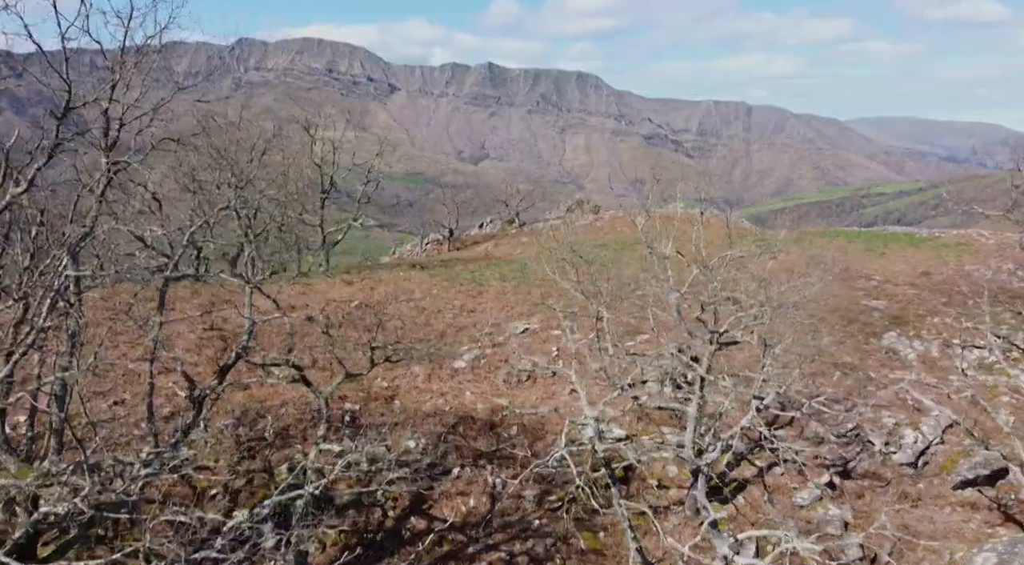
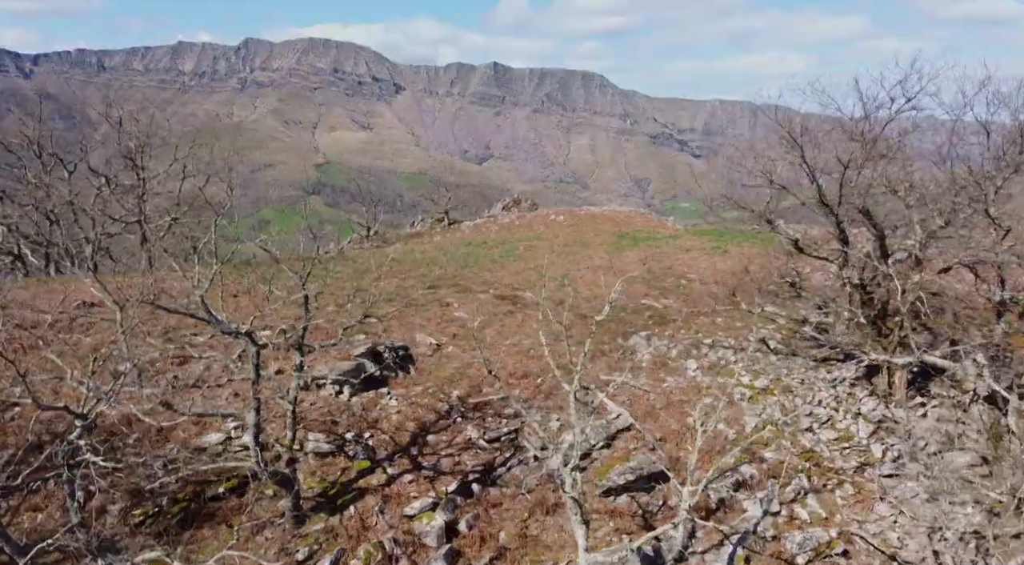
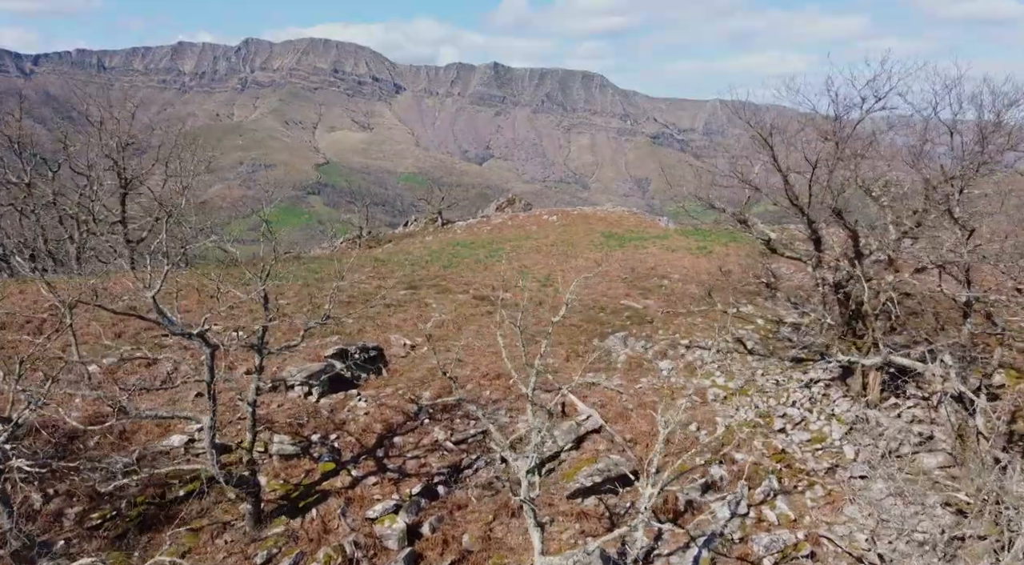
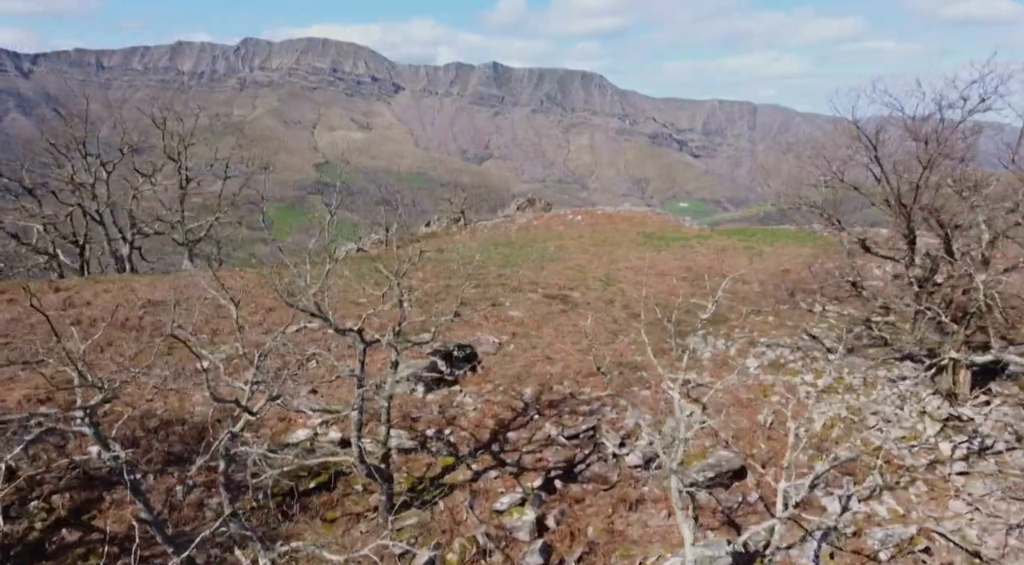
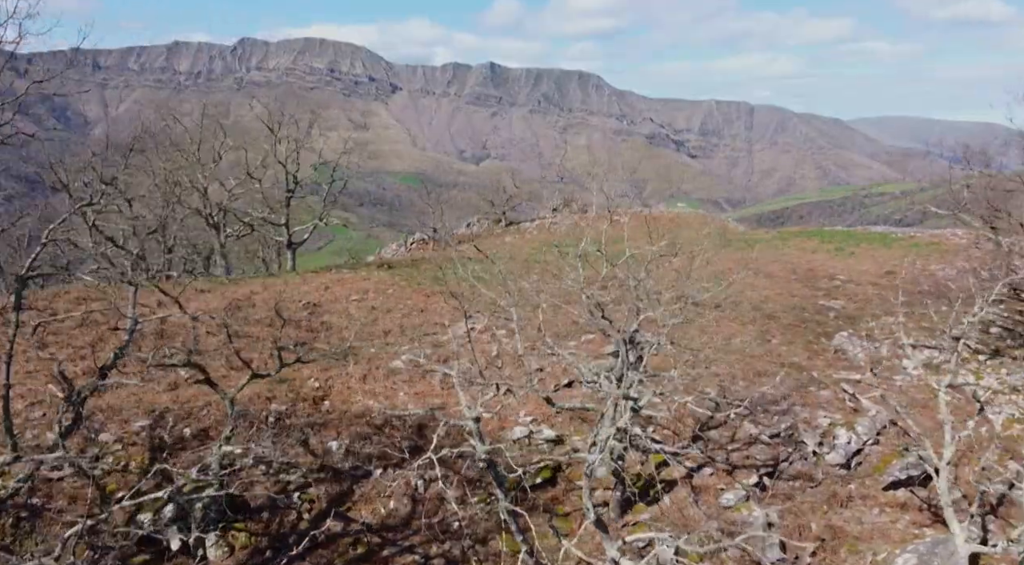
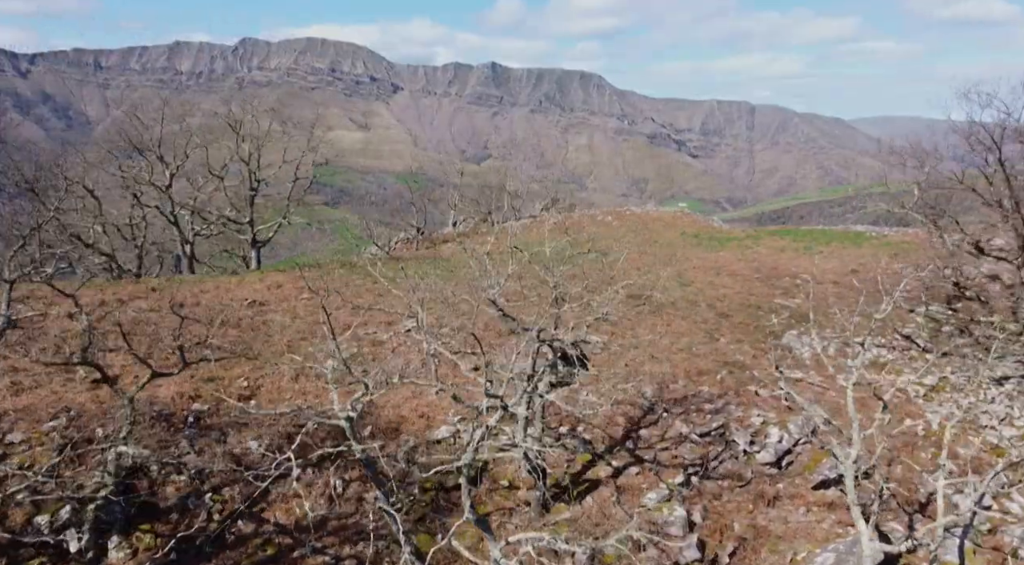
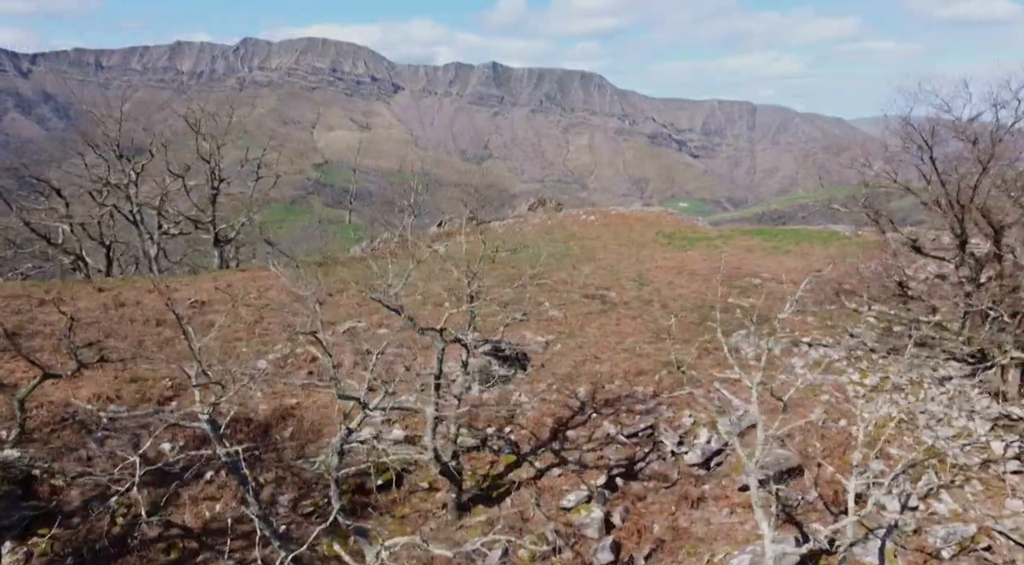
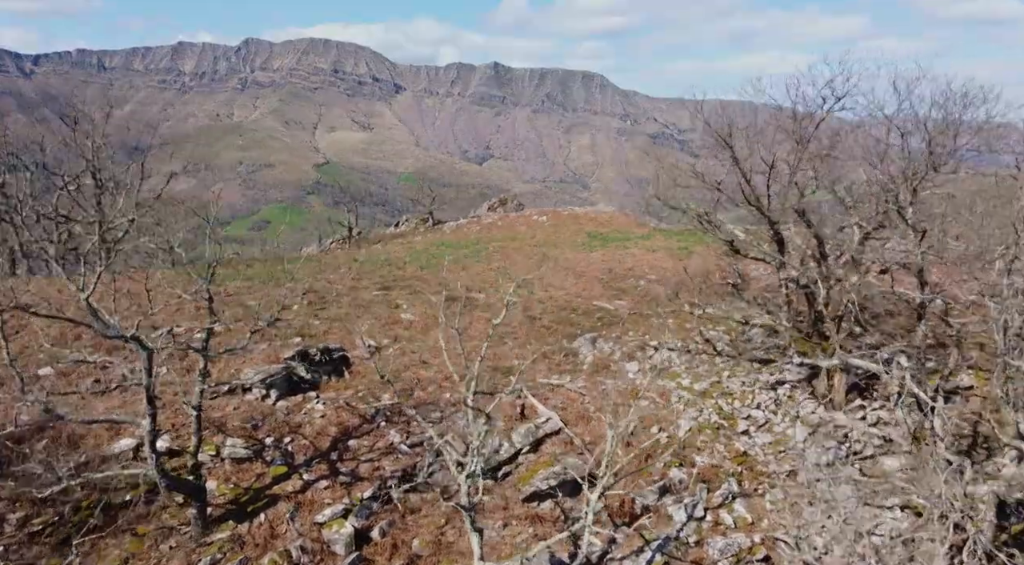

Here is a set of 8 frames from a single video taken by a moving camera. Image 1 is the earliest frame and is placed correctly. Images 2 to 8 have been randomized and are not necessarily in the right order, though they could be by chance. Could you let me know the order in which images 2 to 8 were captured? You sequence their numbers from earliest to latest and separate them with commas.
5, 6, 7, 4, 2, 3, 8
